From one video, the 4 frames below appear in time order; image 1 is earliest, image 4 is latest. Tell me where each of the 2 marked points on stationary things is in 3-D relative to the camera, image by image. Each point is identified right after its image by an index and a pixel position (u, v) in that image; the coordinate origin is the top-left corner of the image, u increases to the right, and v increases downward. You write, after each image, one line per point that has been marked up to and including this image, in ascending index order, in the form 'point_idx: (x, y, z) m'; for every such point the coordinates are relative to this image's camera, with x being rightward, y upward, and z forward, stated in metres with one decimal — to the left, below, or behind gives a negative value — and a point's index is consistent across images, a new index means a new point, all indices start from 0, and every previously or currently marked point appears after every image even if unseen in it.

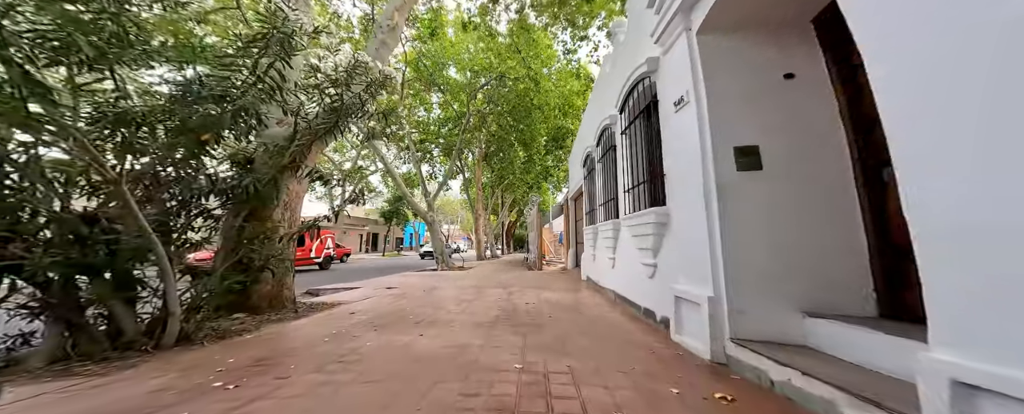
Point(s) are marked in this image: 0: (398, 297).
0: (-2.1, -1.7, +5.5) m
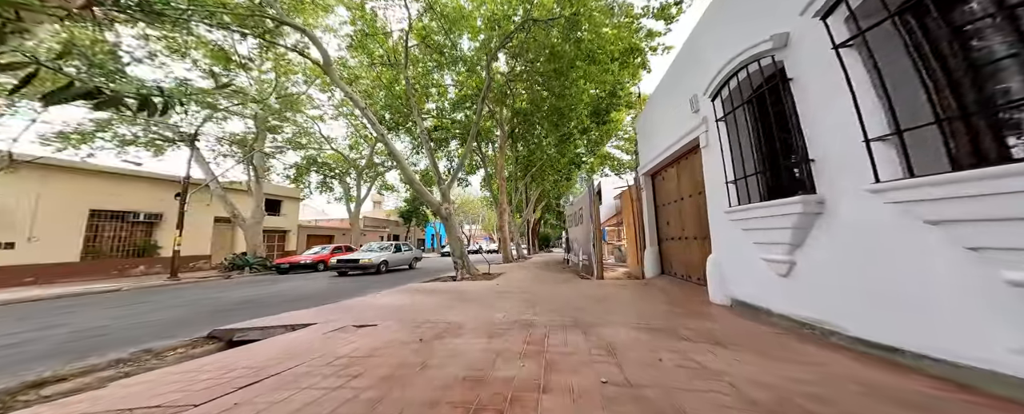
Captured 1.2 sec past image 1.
0: (-1.3, -1.3, +2.4) m
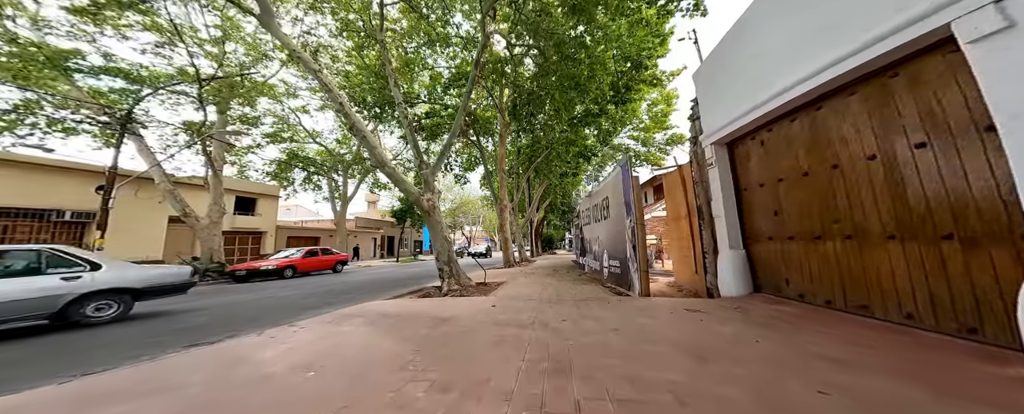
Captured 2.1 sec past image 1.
0: (-1.2, -1.0, -0.1) m
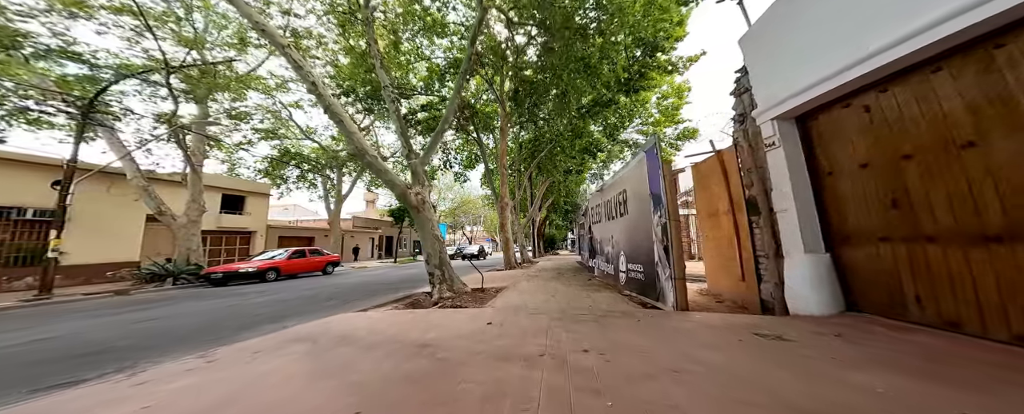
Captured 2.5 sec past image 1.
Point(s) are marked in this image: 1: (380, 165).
0: (-1.2, -0.8, -1.3) m
1: (-3.2, +1.0, +7.1) m
